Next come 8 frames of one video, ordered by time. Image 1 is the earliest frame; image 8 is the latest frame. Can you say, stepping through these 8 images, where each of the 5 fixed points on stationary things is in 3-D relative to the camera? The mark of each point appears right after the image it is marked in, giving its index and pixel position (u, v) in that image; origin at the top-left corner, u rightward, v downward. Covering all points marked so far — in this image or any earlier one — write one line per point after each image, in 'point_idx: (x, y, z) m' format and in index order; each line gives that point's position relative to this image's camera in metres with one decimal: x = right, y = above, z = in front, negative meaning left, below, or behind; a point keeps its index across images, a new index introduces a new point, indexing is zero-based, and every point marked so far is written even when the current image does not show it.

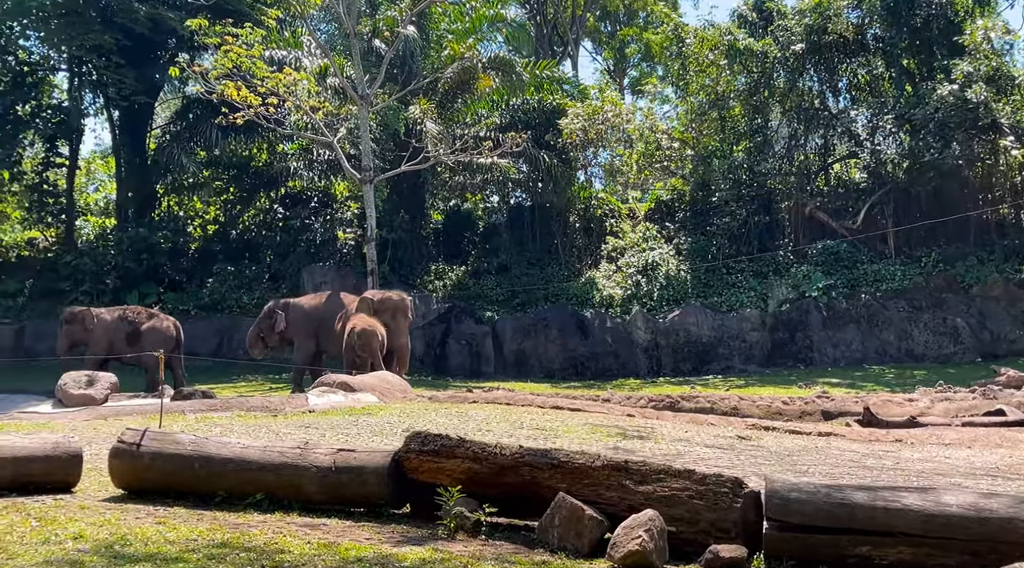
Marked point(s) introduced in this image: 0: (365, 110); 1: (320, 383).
0: (-2.7, +3.4, +19.1) m
1: (-1.9, -1.0, +9.6) m
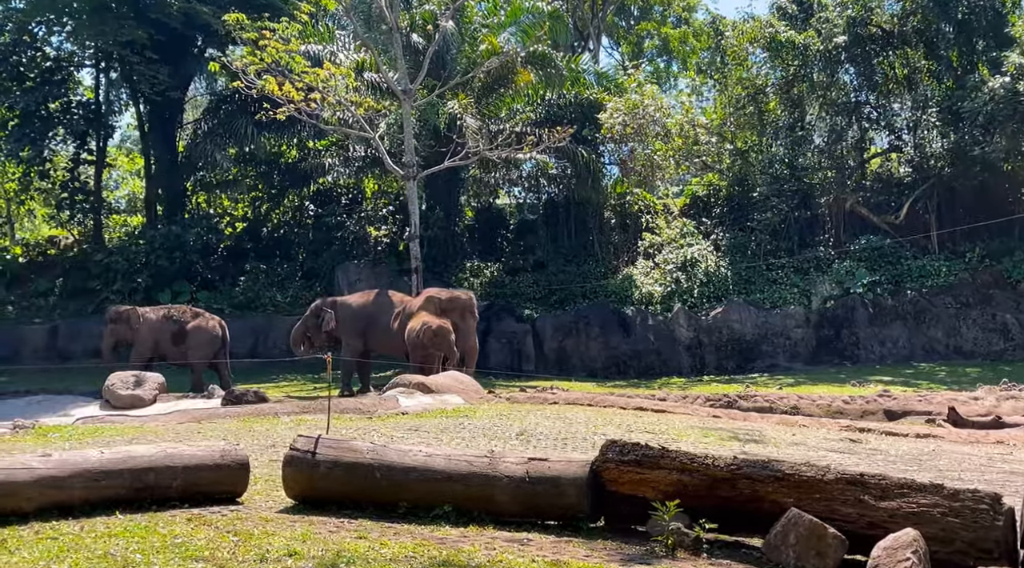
0: (-1.9, +3.4, +18.9) m
1: (-1.1, -0.9, +9.4) m
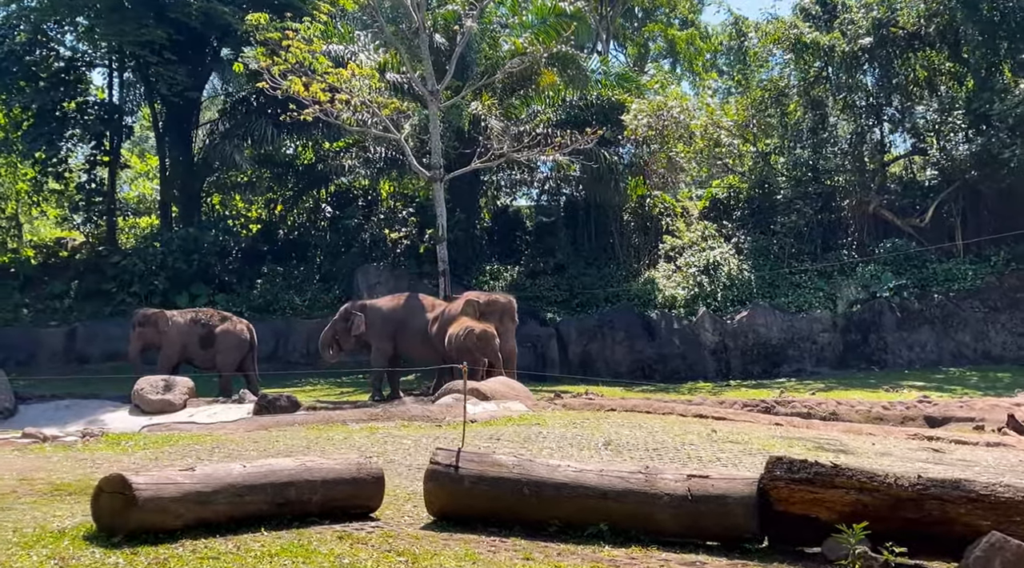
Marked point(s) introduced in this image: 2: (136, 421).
0: (-1.4, +3.3, +18.7) m
1: (-0.6, -1.0, +9.2) m
2: (-5.0, -1.8, +13.3) m
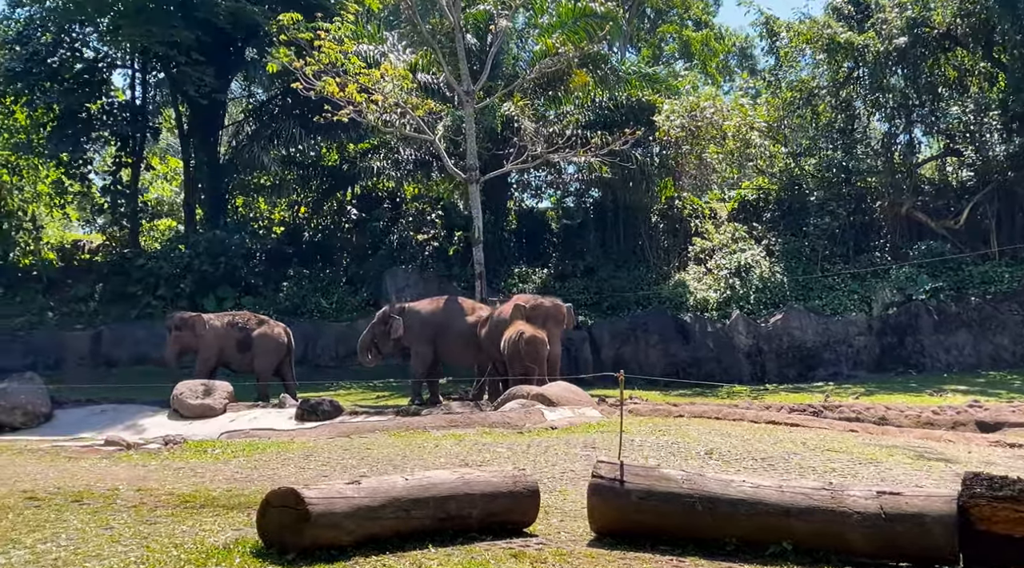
0: (-0.8, +3.3, +18.5) m
1: (0.0, -1.0, +9.0) m
2: (-4.4, -1.9, +13.1) m
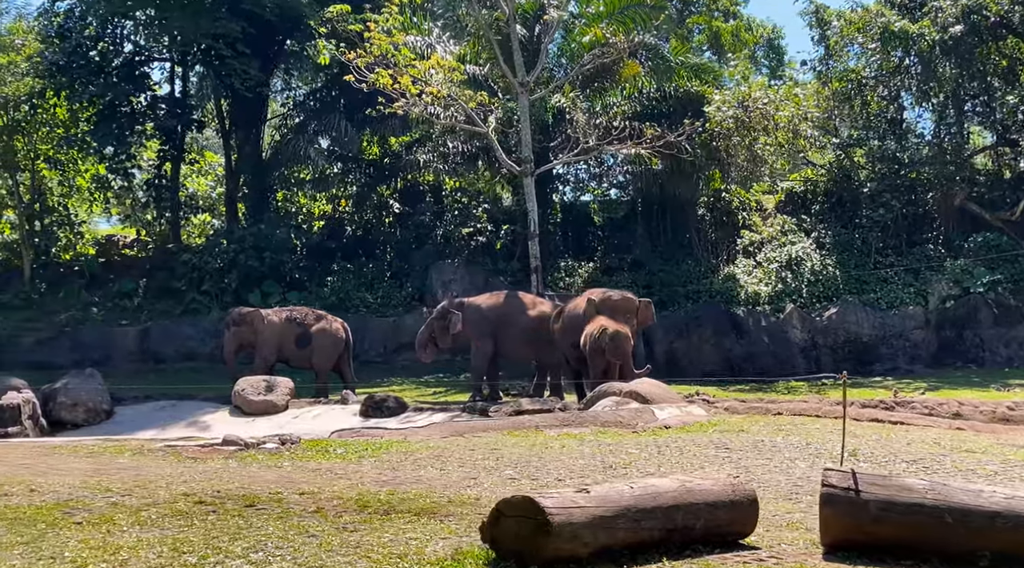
0: (+0.2, +3.4, +18.3) m
1: (+0.8, -0.9, +8.8) m
2: (-3.5, -1.8, +12.9) m
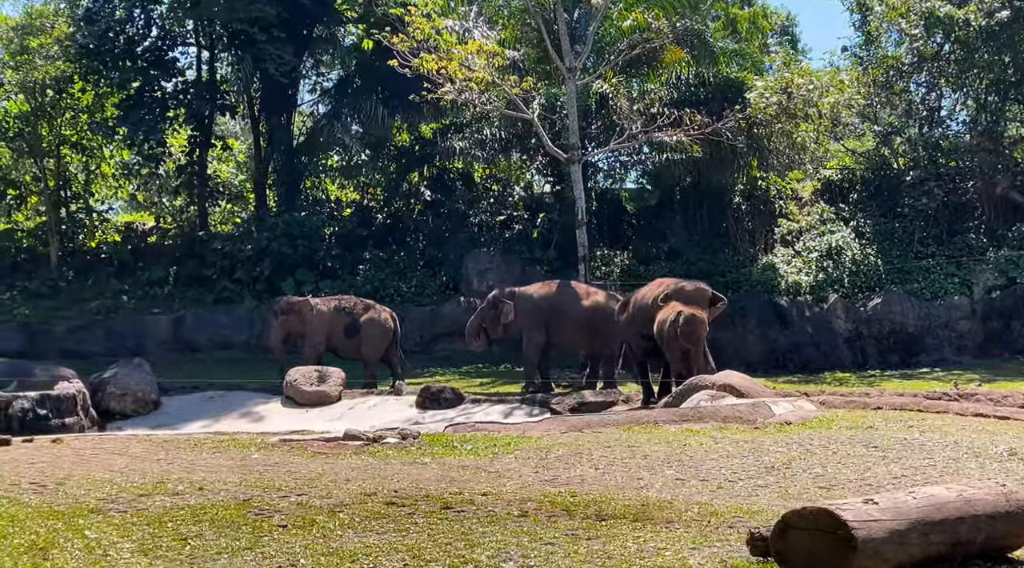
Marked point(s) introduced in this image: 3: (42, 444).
0: (+0.9, +3.6, +18.0) m
1: (+1.6, -0.9, +8.5) m
2: (-2.8, -1.7, +12.7) m
3: (-2.7, -0.9, +5.8) m
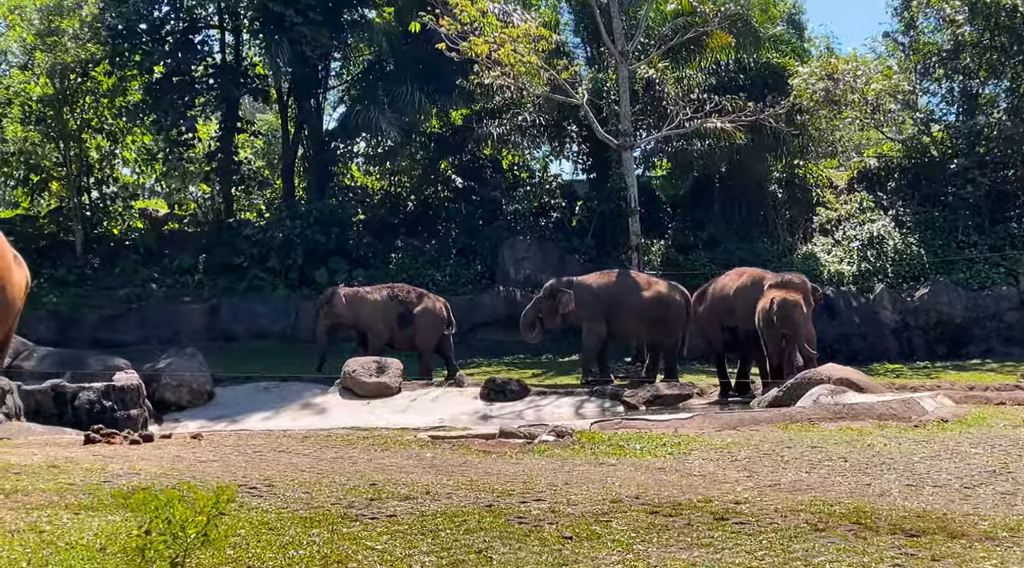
0: (+1.7, +3.8, +17.6) m
1: (+2.4, -0.8, +8.2) m
2: (-1.9, -1.5, +12.4) m
3: (-1.8, -0.9, +5.5) m
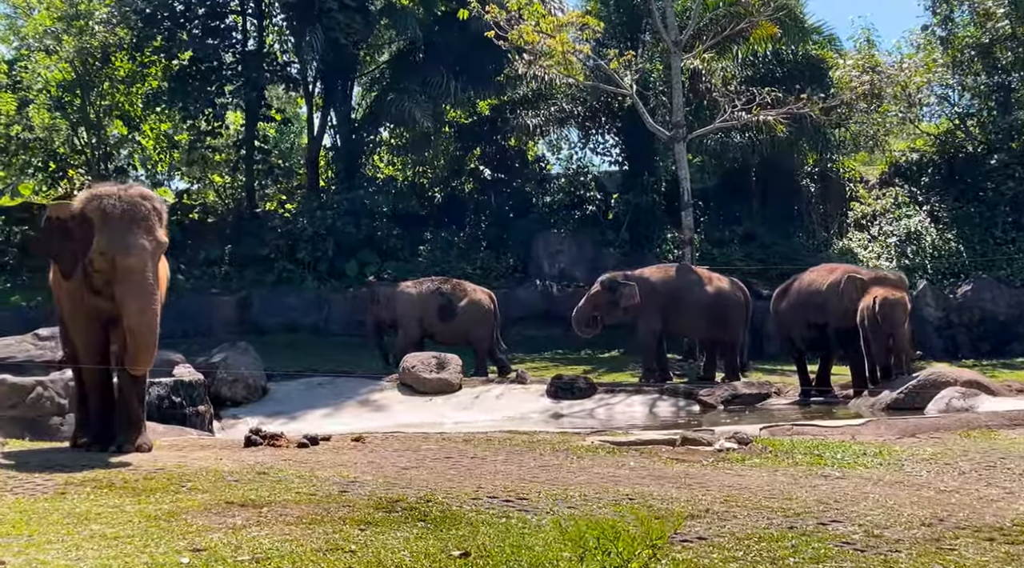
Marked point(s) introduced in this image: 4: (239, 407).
0: (+2.5, +3.9, +17.3) m
1: (+3.3, -0.8, +7.9) m
2: (-1.1, -1.4, +12.0) m
3: (-0.9, -0.8, +5.2) m
4: (-3.3, -1.5, +12.2) m
